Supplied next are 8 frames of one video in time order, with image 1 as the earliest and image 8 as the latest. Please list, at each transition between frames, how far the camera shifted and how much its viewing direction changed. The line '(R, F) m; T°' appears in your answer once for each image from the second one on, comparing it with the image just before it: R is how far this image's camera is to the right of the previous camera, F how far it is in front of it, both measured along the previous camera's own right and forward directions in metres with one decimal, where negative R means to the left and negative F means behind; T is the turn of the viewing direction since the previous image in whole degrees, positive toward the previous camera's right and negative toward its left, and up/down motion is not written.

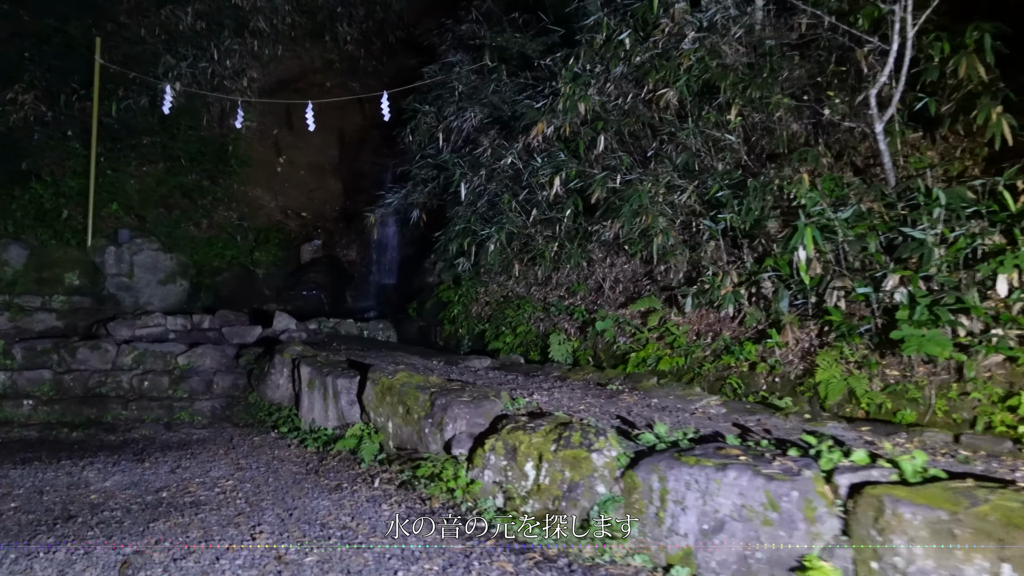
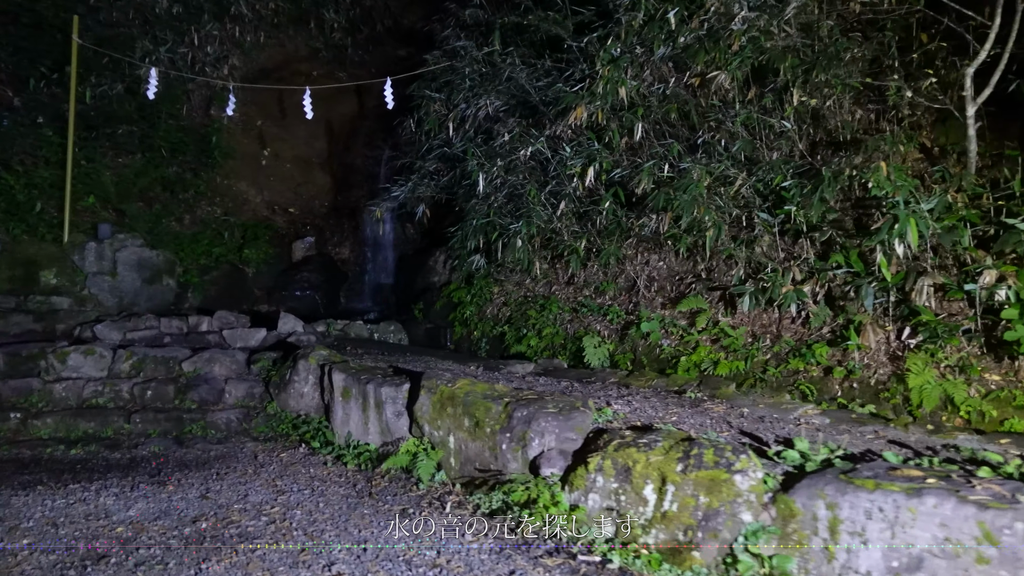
(-0.6, +0.6) m; +3°
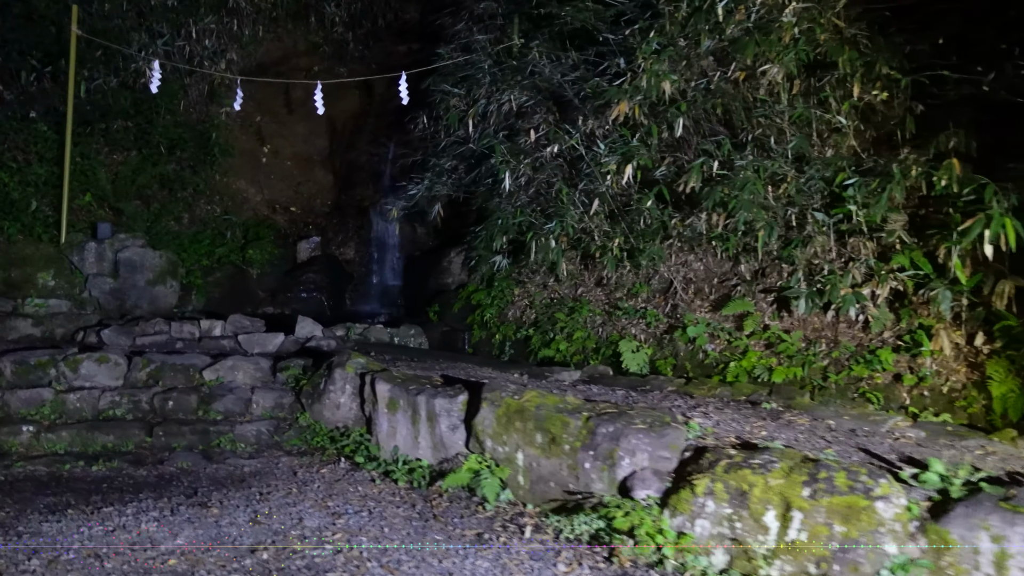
(-0.5, +0.3) m; +2°
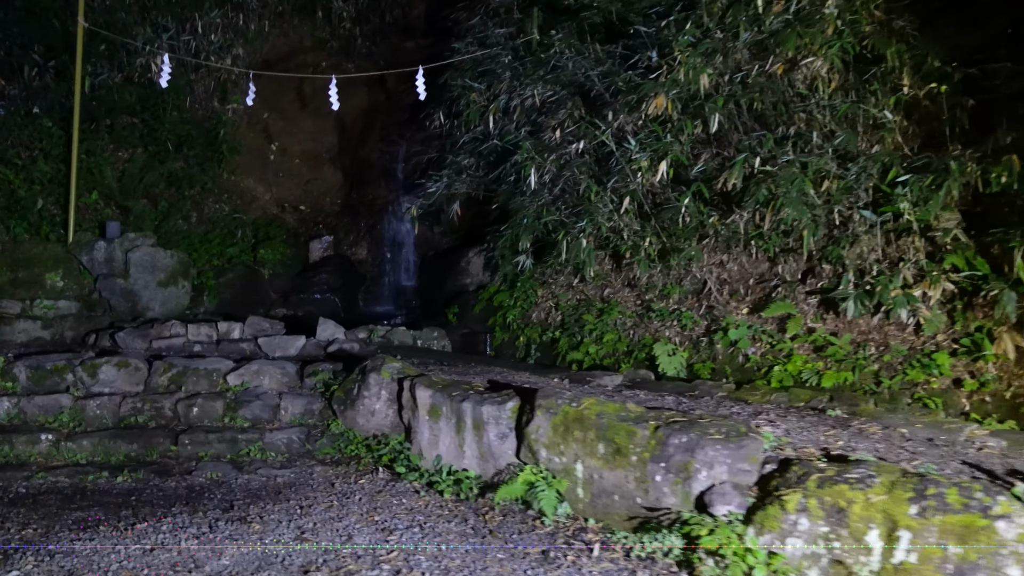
(-0.3, +0.2) m; 0°
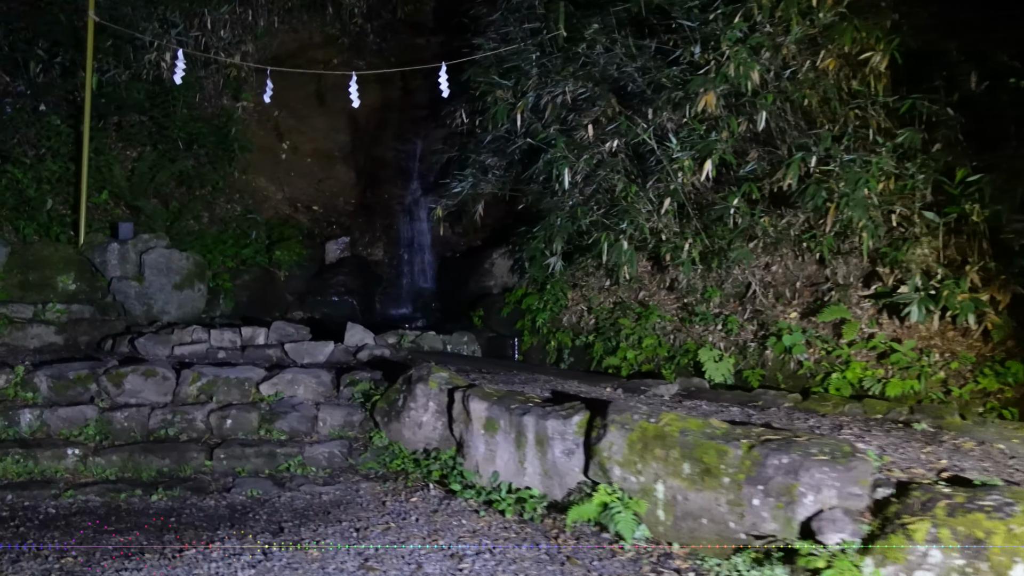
(-0.4, +0.3) m; +1°
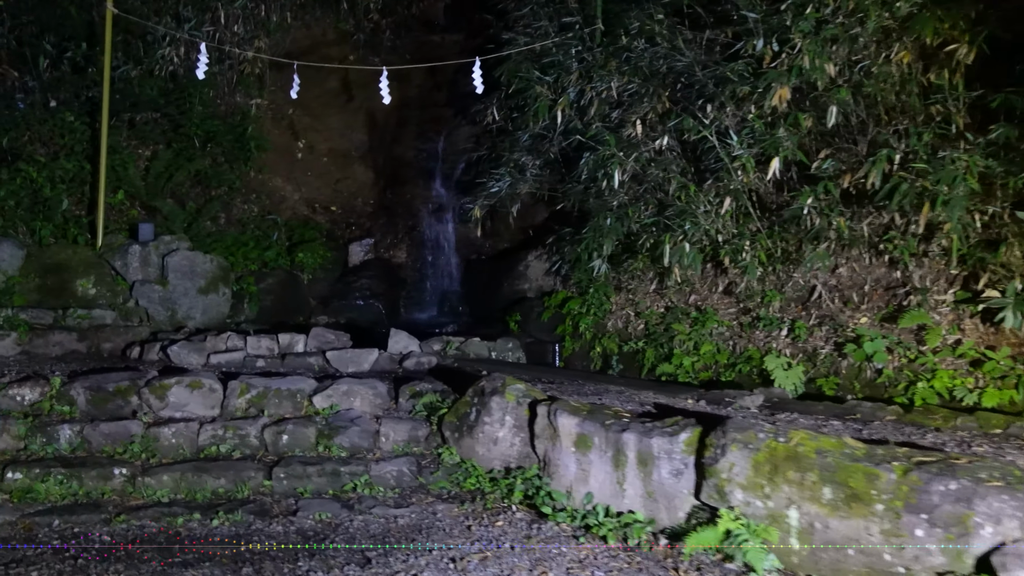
(-0.5, +0.3) m; +1°
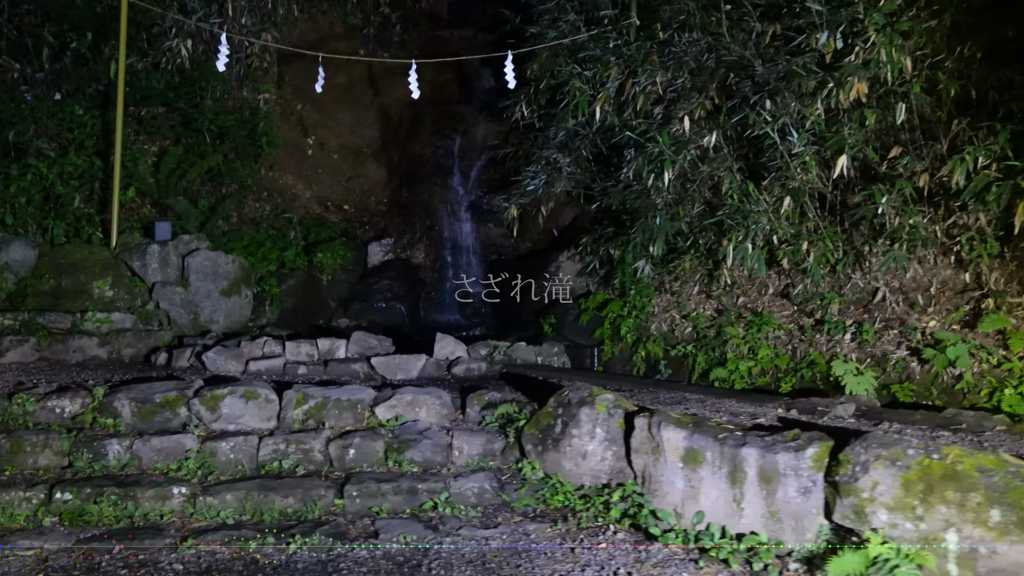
(-0.6, +0.3) m; +2°
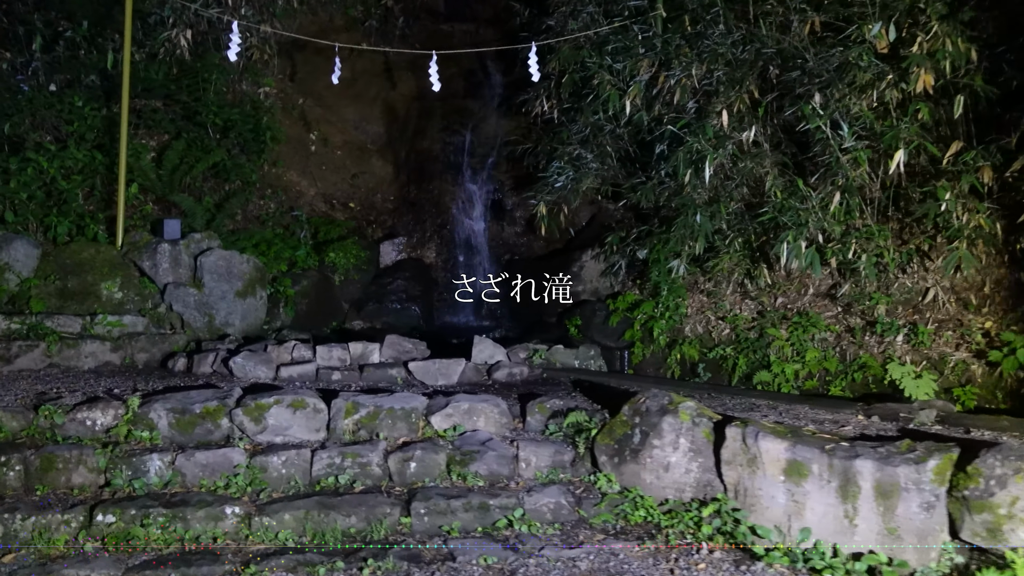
(-0.5, +0.3) m; +2°
